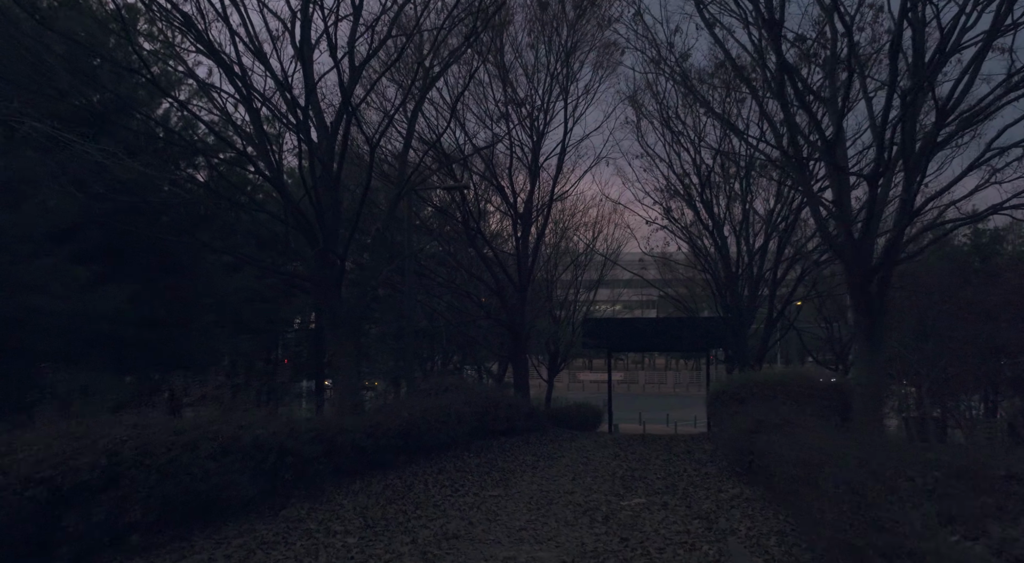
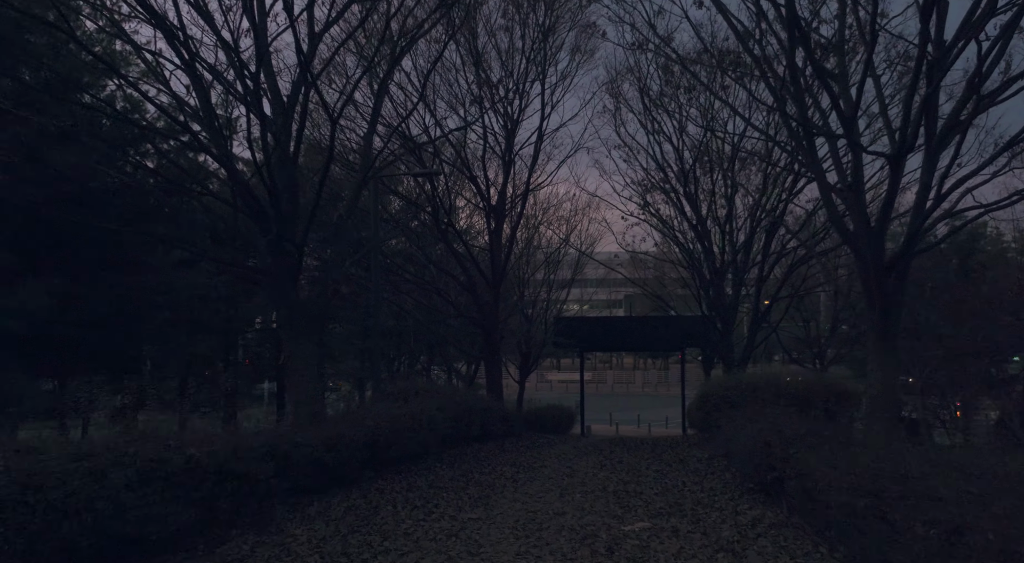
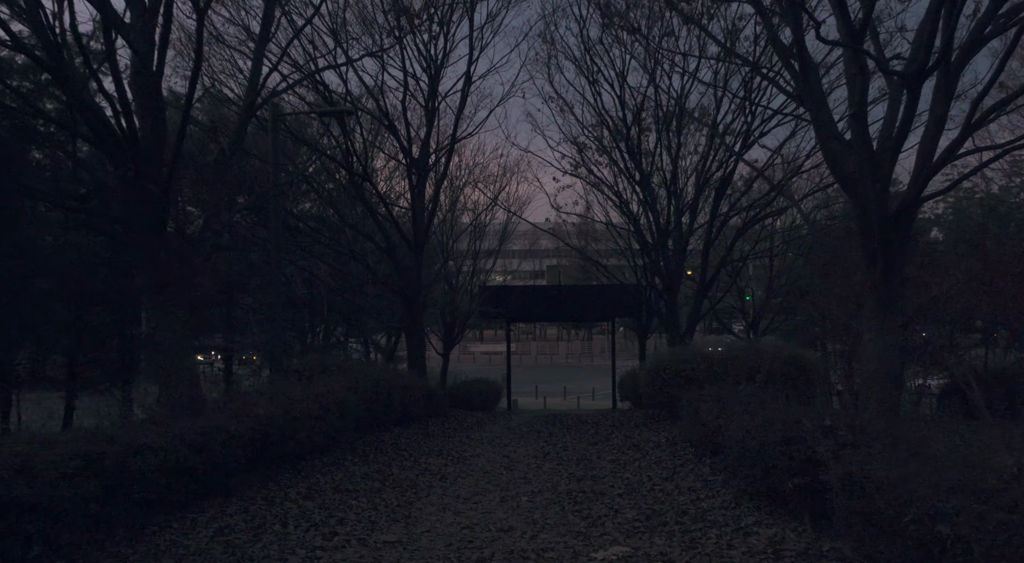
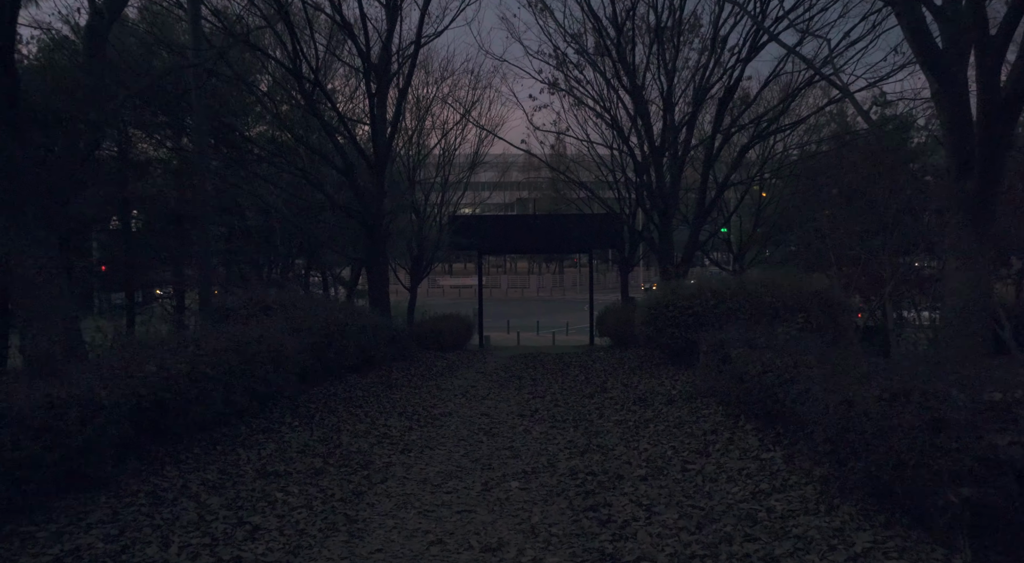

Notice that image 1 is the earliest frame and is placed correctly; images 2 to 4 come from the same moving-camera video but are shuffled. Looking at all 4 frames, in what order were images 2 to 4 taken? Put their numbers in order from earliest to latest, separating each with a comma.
2, 3, 4
